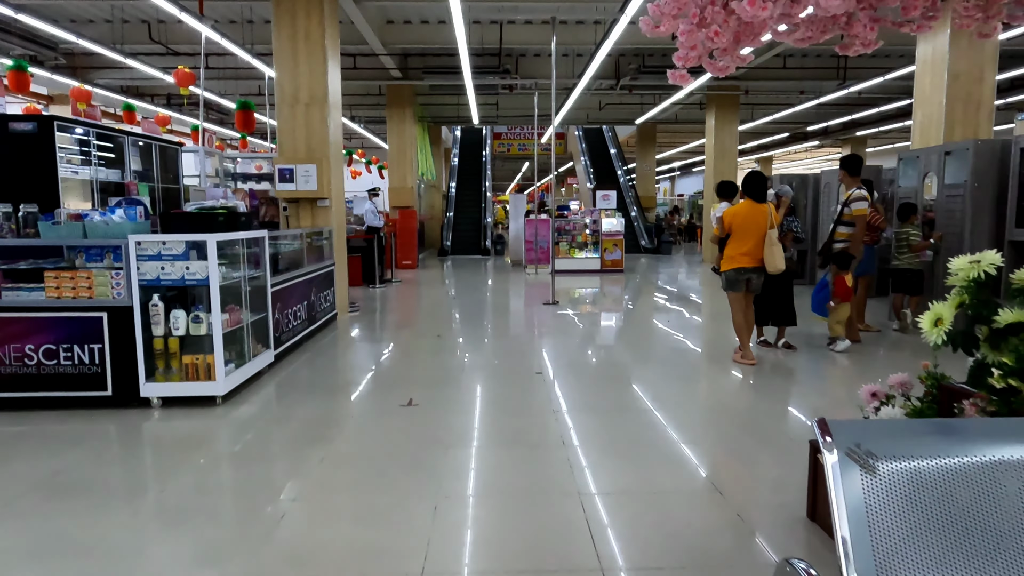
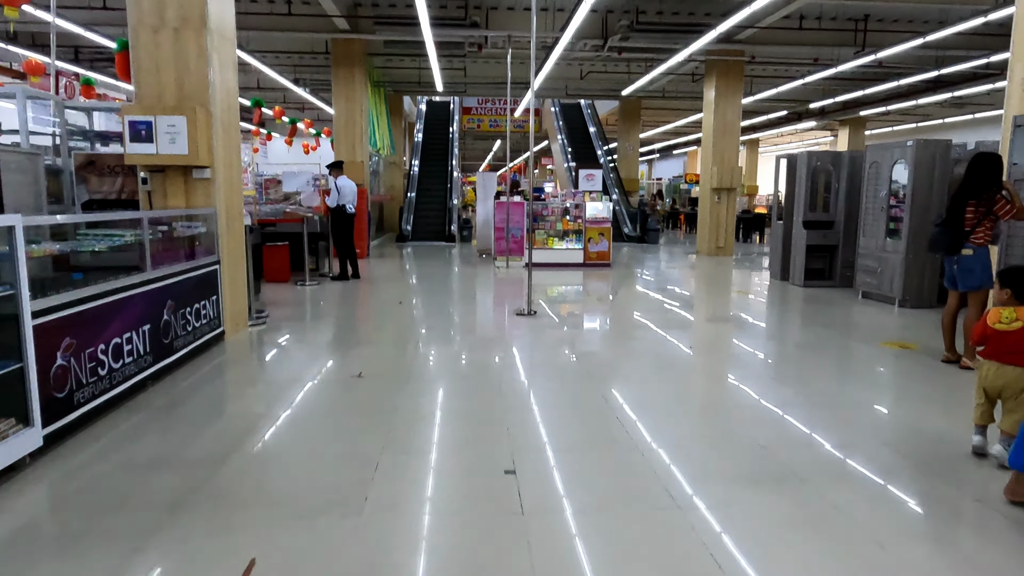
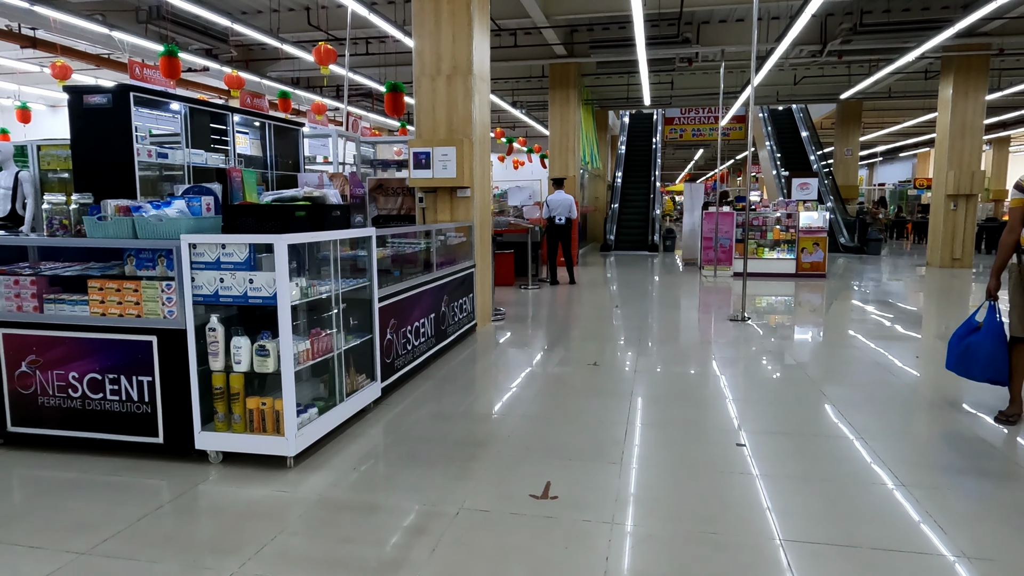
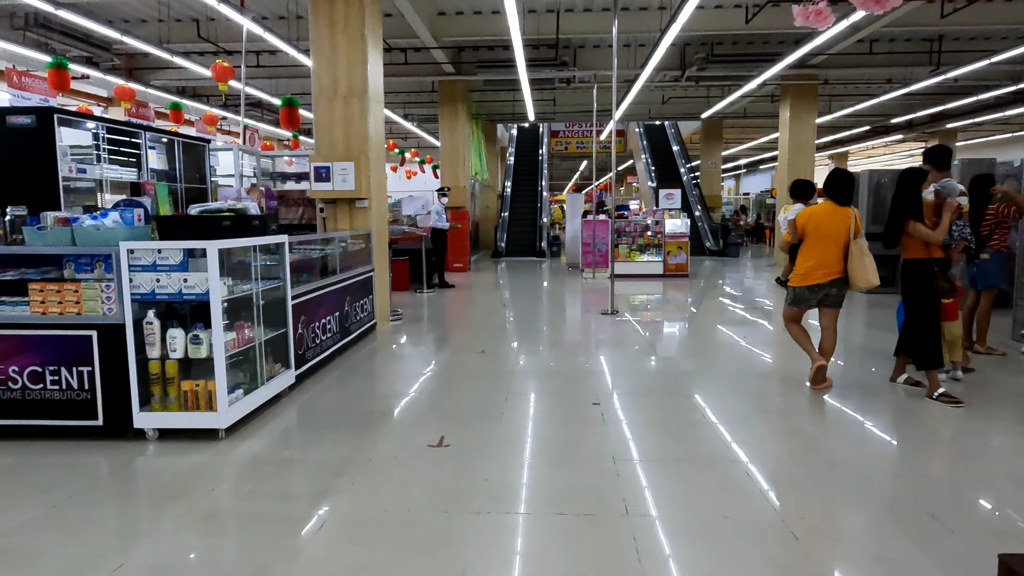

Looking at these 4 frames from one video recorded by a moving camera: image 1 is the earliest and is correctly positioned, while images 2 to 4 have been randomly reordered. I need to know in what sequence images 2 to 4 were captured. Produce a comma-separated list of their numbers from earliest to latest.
4, 3, 2
